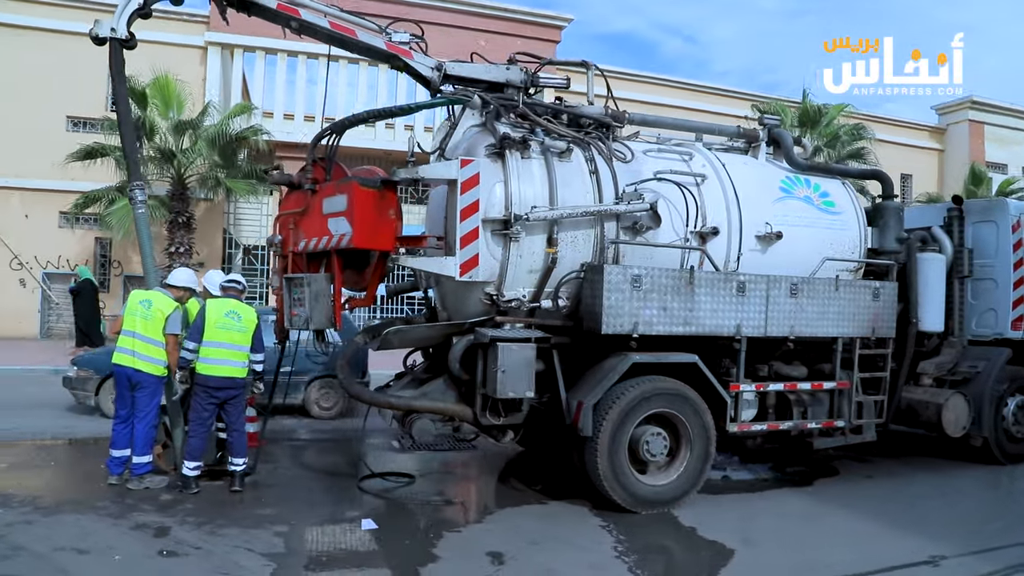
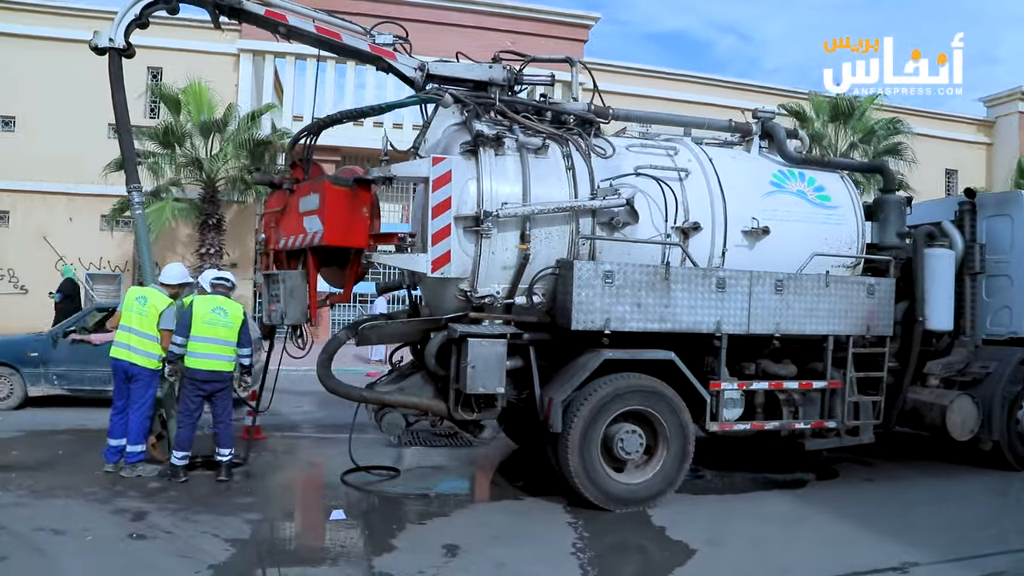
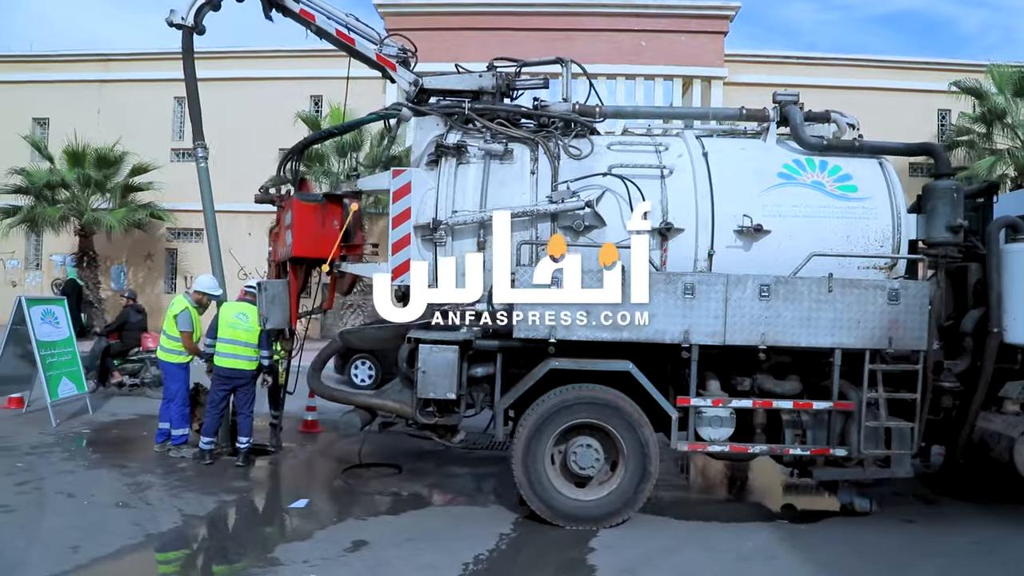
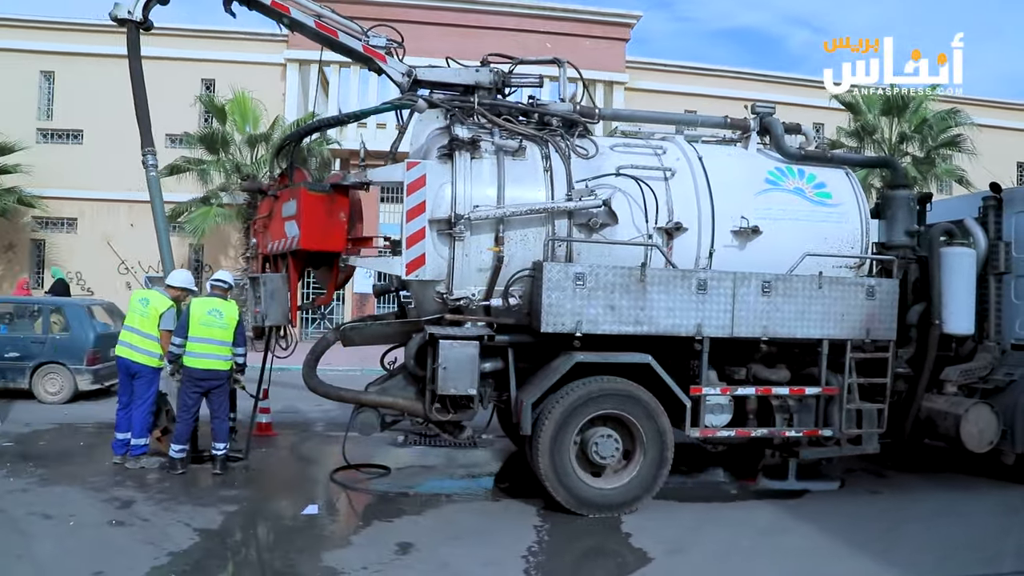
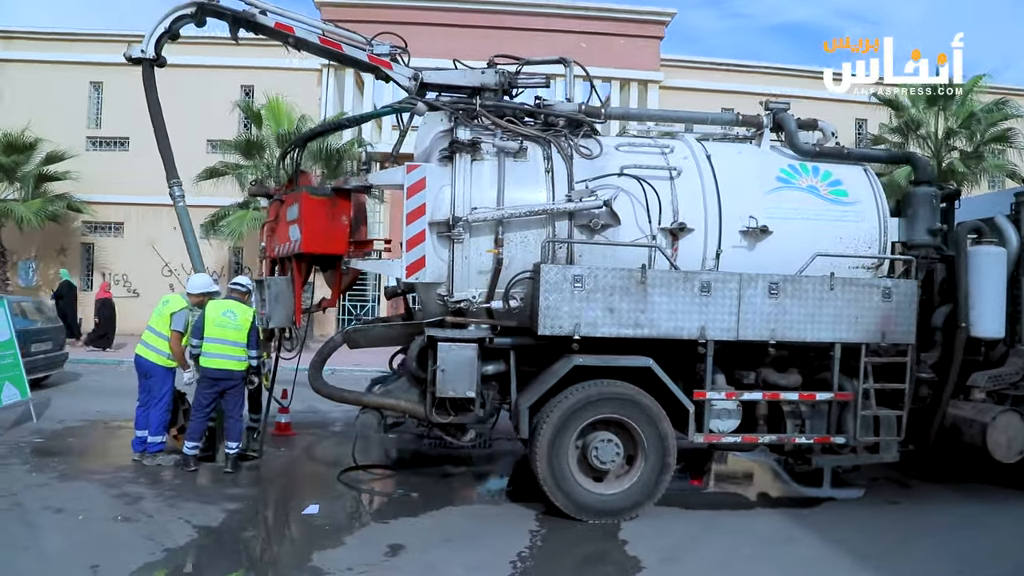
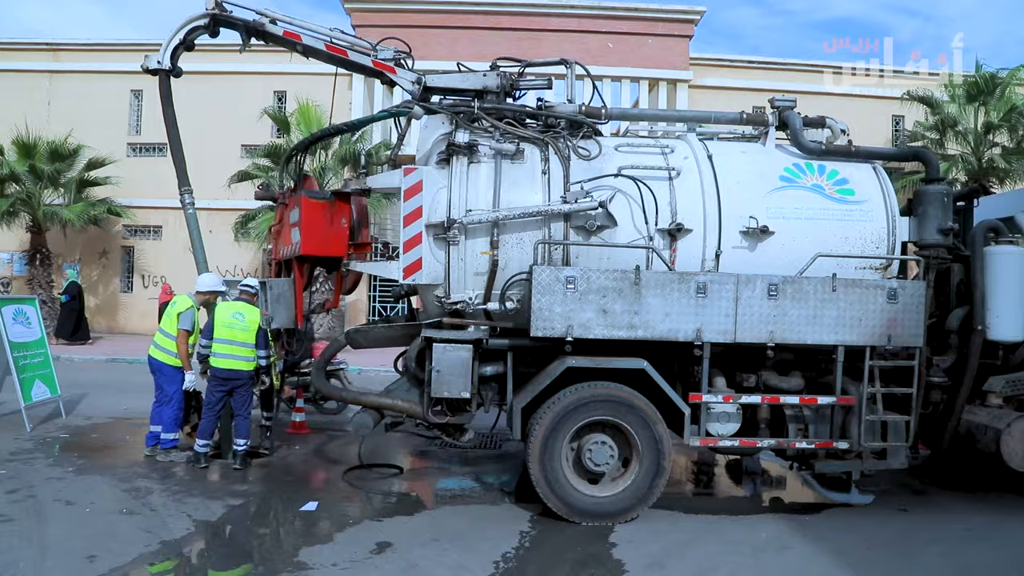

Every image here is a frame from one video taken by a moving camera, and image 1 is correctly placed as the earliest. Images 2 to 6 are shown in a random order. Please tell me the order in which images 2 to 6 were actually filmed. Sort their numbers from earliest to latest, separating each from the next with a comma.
2, 4, 5, 6, 3
